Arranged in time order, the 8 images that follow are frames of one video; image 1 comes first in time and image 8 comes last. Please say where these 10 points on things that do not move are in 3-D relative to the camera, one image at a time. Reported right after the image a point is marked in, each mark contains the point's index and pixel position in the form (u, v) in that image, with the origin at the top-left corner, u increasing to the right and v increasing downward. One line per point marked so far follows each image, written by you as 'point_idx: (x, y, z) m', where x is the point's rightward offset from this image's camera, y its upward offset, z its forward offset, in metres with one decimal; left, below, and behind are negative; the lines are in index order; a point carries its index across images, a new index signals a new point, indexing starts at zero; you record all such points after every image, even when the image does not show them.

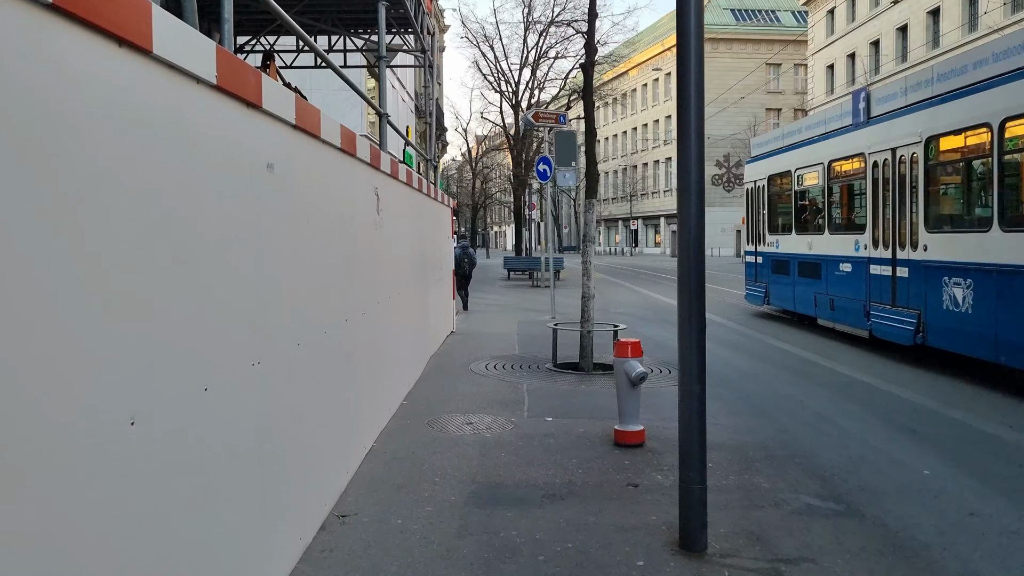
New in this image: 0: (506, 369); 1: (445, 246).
0: (-0.1, -0.8, +8.6) m
1: (-0.9, +0.6, +12.1) m
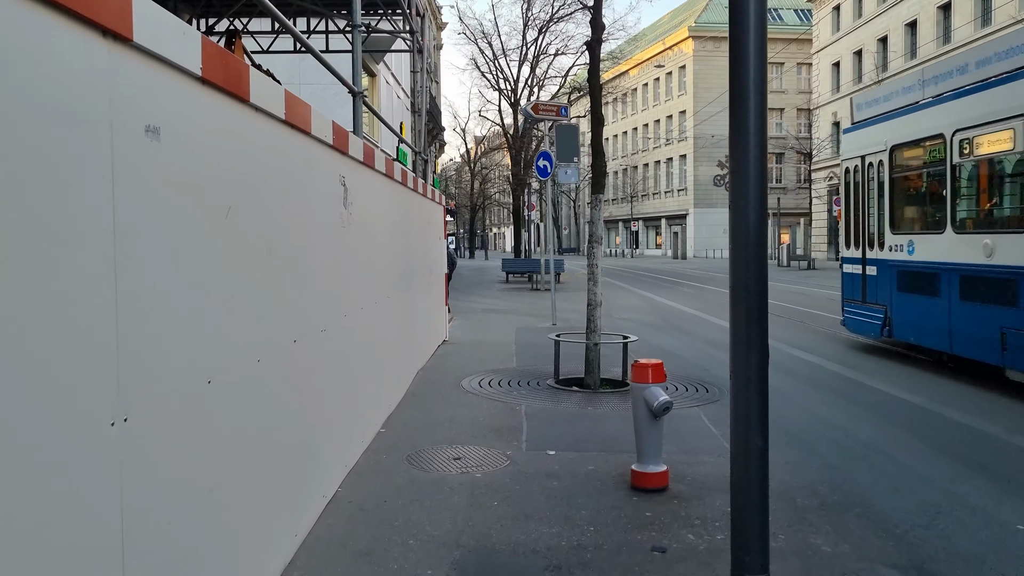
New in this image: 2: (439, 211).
0: (-0.1, -0.9, +7.7) m
1: (-1.0, +0.5, +11.1) m
2: (-1.0, +1.0, +11.4) m
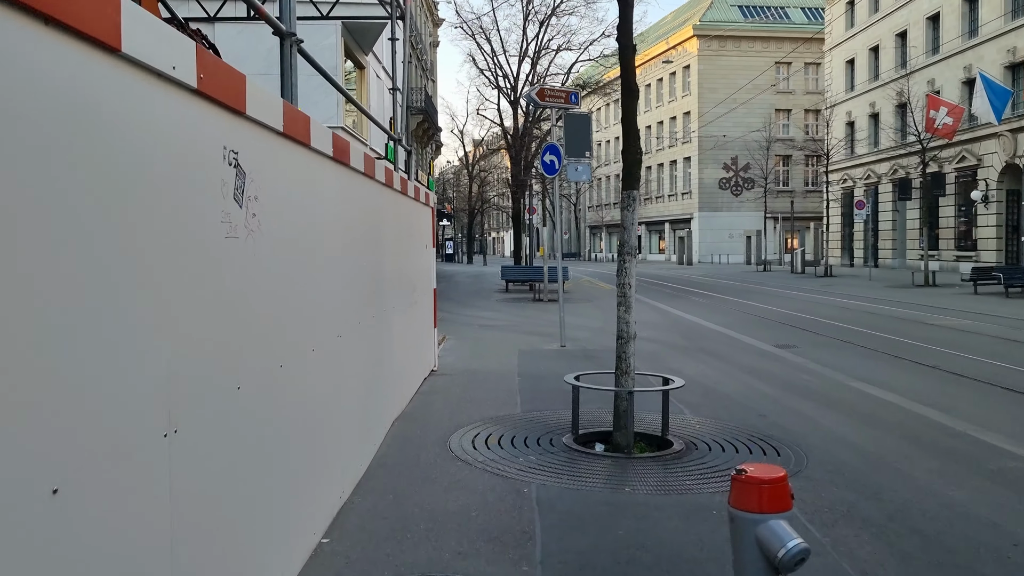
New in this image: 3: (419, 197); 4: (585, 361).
0: (-0.1, -1.1, +5.7) m
1: (-0.9, +0.3, +9.2) m
2: (-0.9, +0.8, +9.5) m
3: (-0.9, +0.9, +8.5) m
4: (+0.9, -0.9, +10.4) m
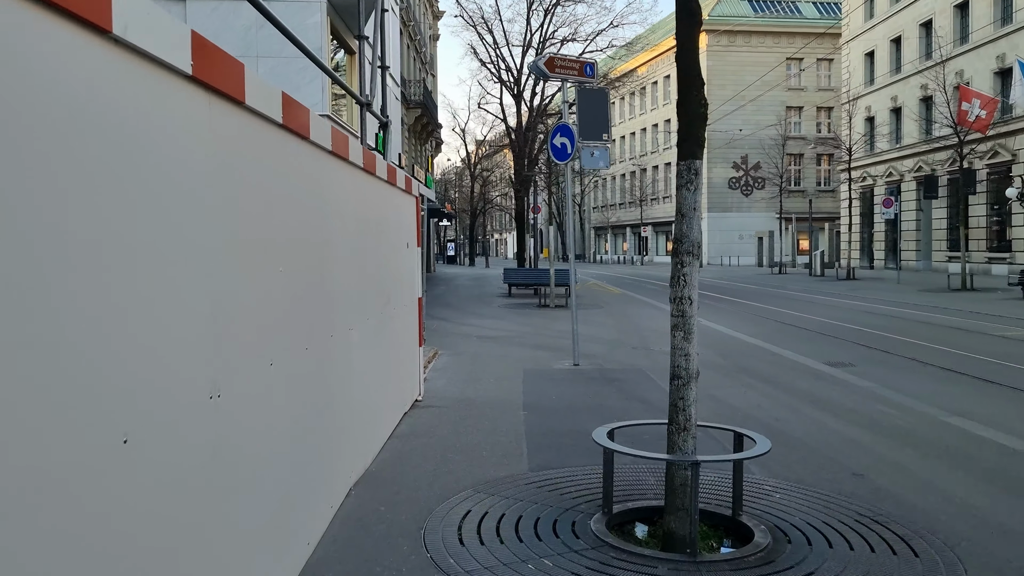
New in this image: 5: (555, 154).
0: (0.0, -1.1, +3.9) m
1: (-0.9, +0.2, +7.3) m
2: (-0.9, +0.8, +7.6) m
3: (-0.9, +0.9, +6.7) m
4: (+0.9, -1.0, +8.6) m
5: (+0.5, +1.6, +10.1) m
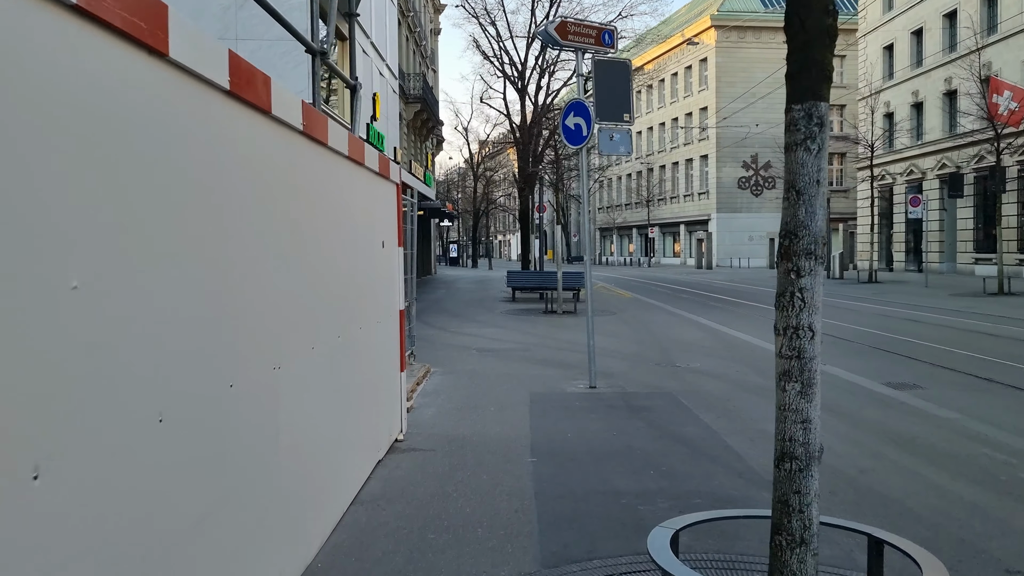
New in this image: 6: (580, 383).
0: (0.0, -1.2, +2.3) m
1: (-0.9, +0.2, +5.8) m
2: (-0.9, +0.7, +6.1) m
3: (-0.9, +0.8, +5.2) m
4: (+1.0, -1.0, +7.0) m
5: (+0.6, +1.5, +8.6) m
6: (+0.7, -0.9, +8.6) m
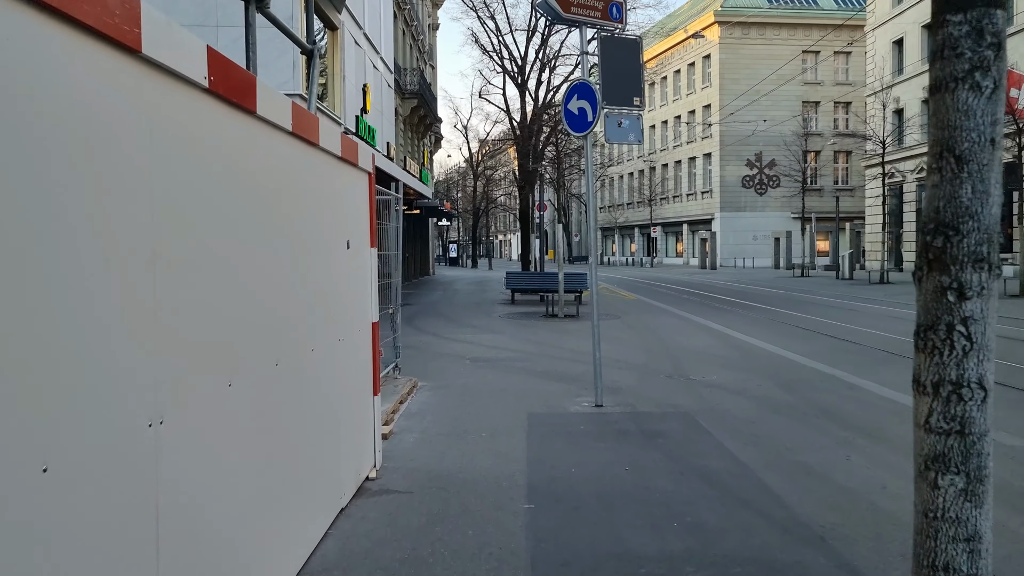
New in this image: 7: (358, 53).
0: (-0.1, -1.2, +1.4) m
1: (-0.9, +0.1, +4.9) m
2: (-0.9, +0.6, +5.1) m
3: (-0.9, +0.7, +4.2) m
4: (+0.9, -1.1, +6.1) m
5: (+0.5, +1.4, +7.6) m
6: (+0.6, -1.0, +7.6) m
7: (-3.5, +5.3, +19.5) m
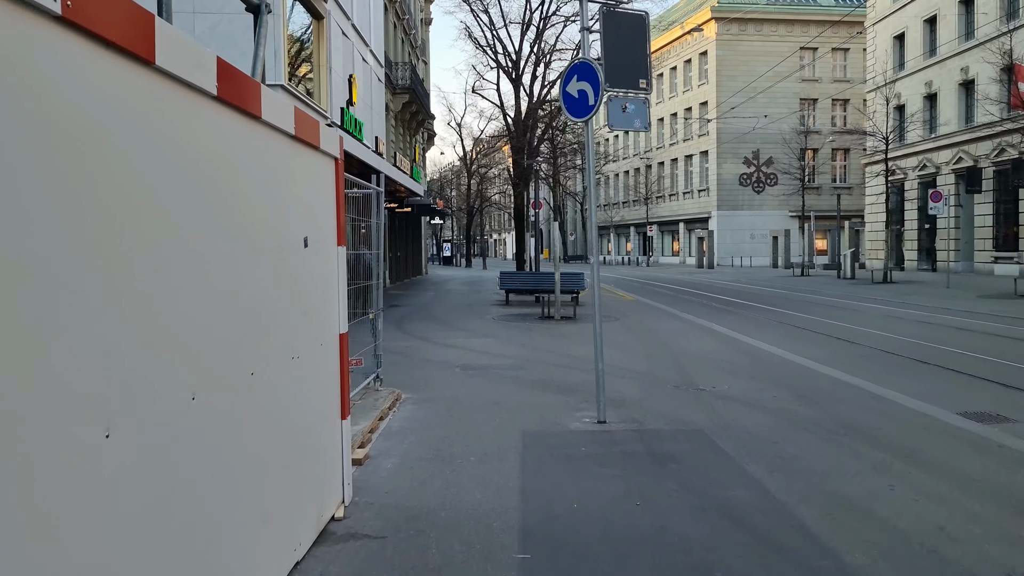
0: (-0.1, -1.3, +0.6) m
1: (-0.9, +0.1, +4.1) m
2: (-0.9, +0.6, +4.4) m
3: (-1.0, +0.7, +3.4) m
4: (+0.9, -1.1, +5.3) m
5: (+0.5, +1.4, +6.9) m
6: (+0.6, -1.0, +6.9) m
7: (-3.6, +5.3, +18.8) m
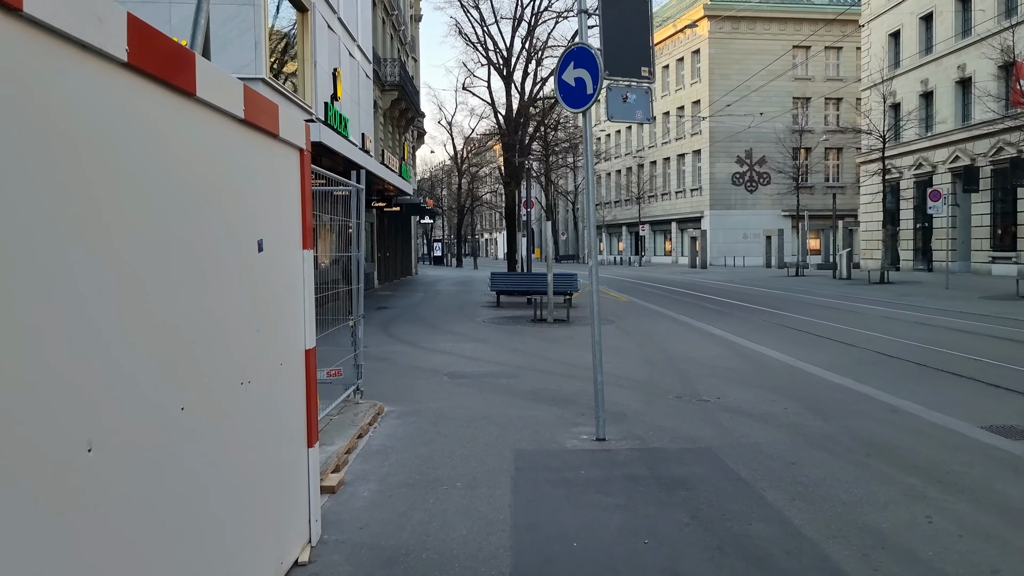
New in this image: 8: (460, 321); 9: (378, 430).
0: (-0.1, -1.3, +0.1) m
1: (-1.0, +0.1, +3.5) m
2: (-1.0, +0.6, +3.8) m
3: (-1.0, +0.7, +2.9) m
4: (+0.8, -1.1, +4.8) m
5: (+0.4, +1.4, +6.3) m
6: (+0.5, -1.0, +6.3) m
7: (-3.8, +5.2, +18.2) m
8: (-0.9, -0.6, +15.5) m
9: (-1.0, -1.1, +6.5) m
